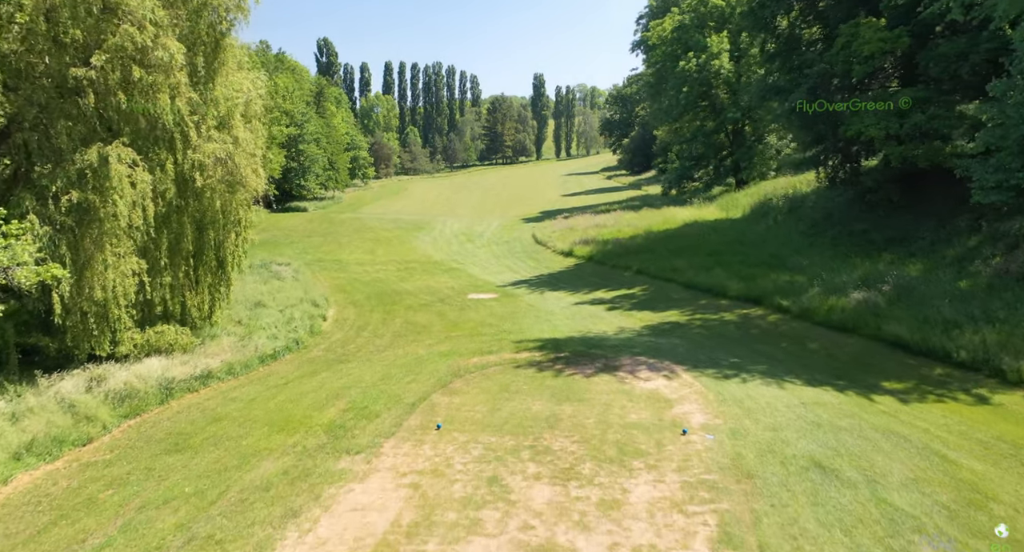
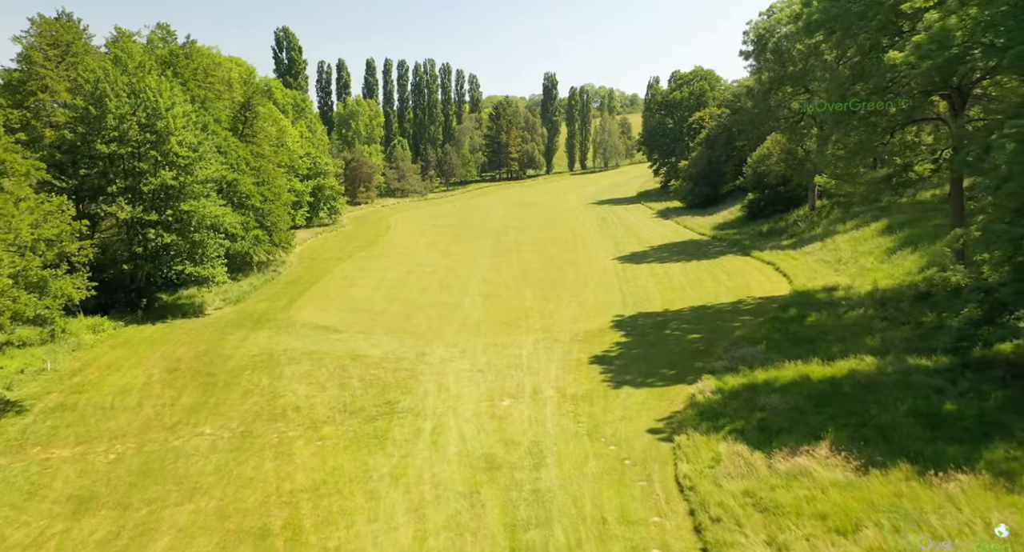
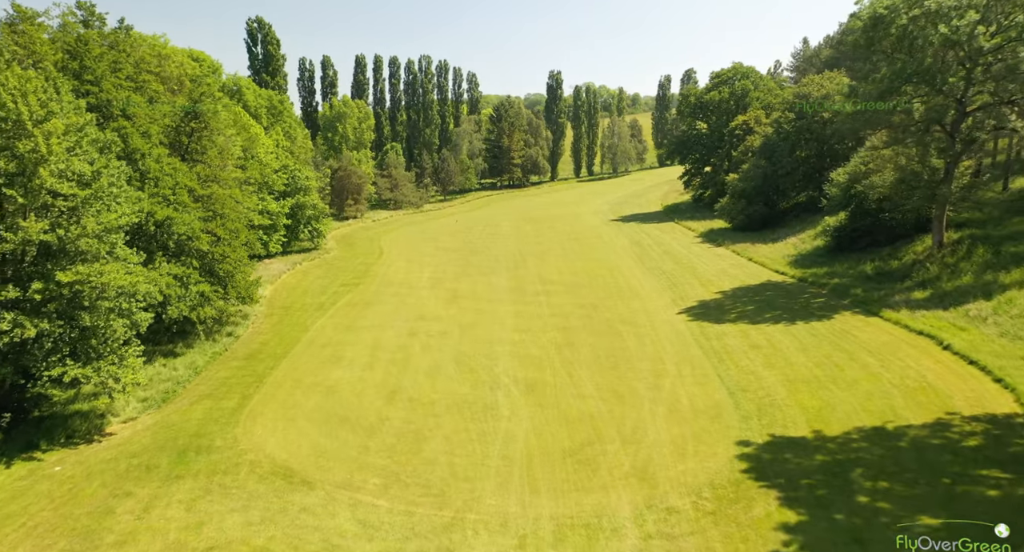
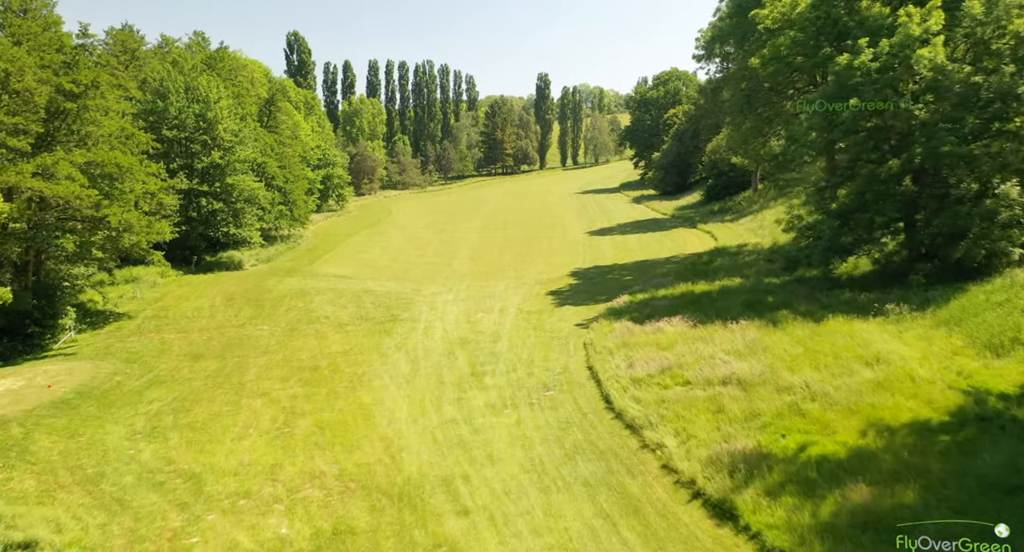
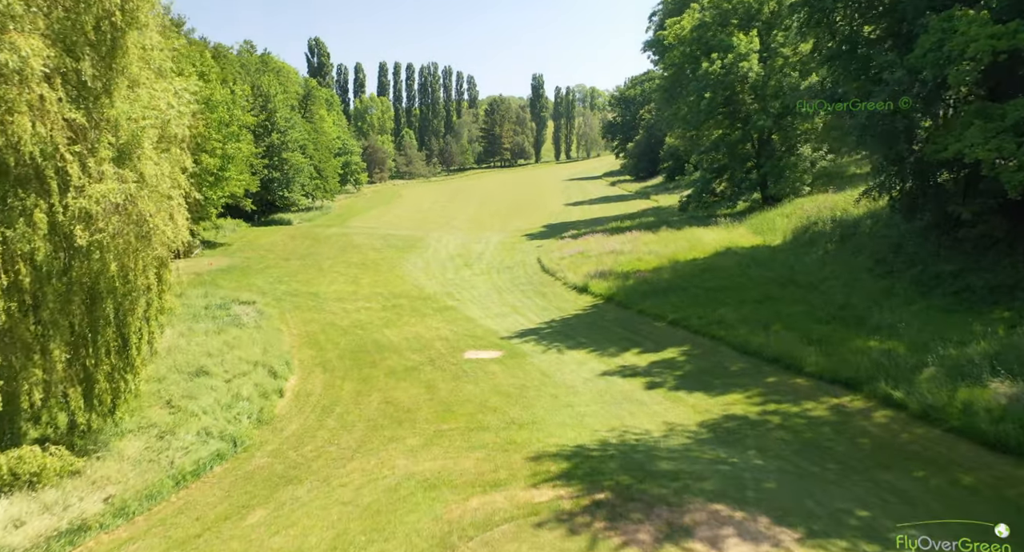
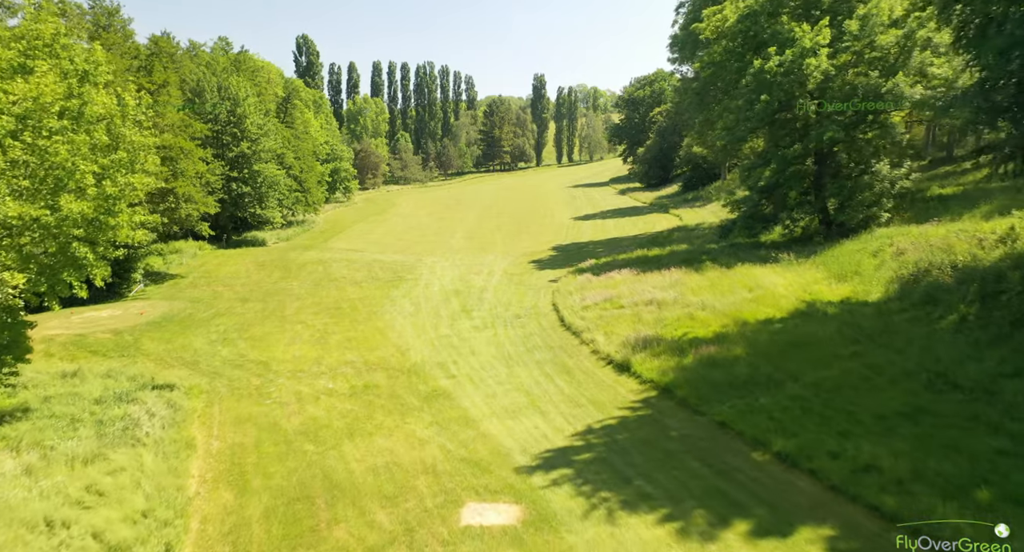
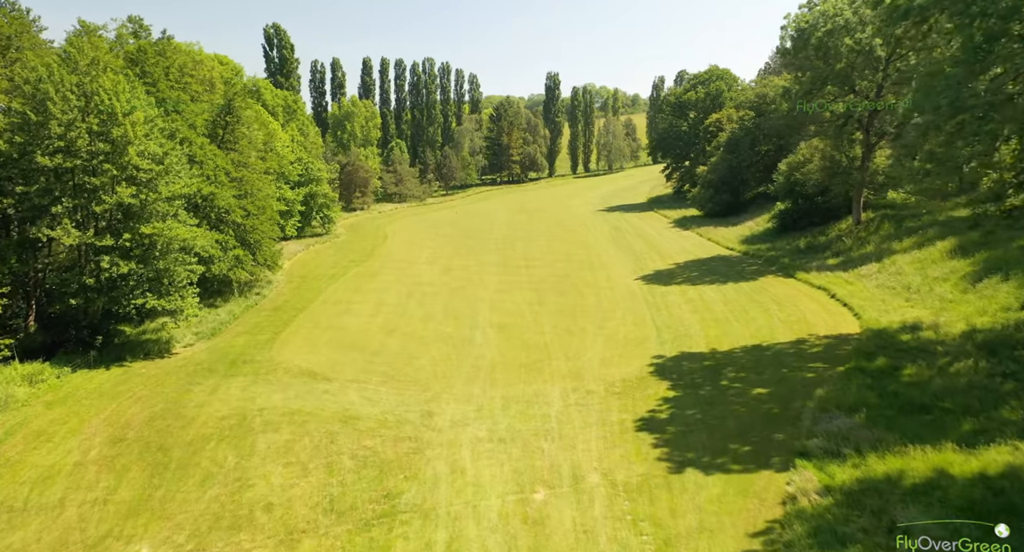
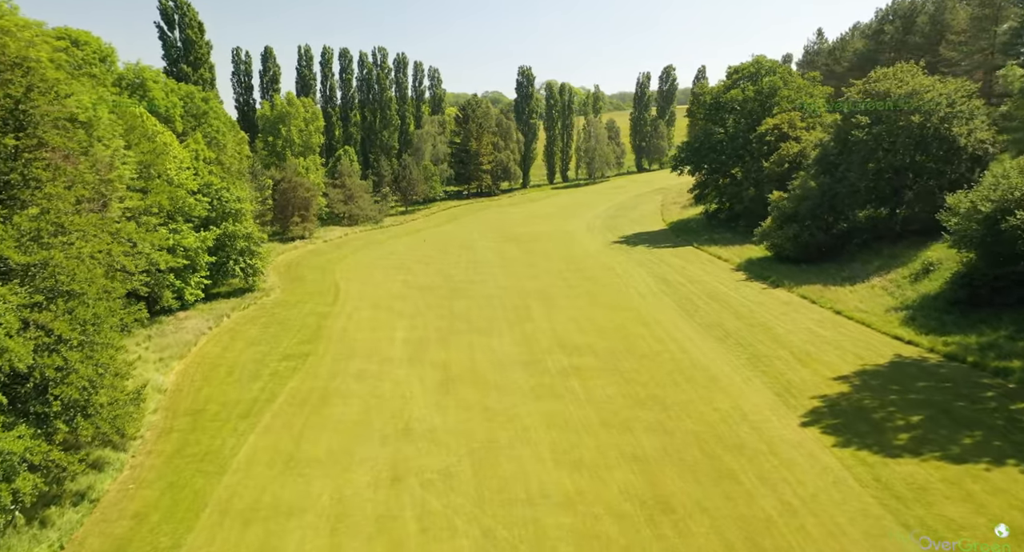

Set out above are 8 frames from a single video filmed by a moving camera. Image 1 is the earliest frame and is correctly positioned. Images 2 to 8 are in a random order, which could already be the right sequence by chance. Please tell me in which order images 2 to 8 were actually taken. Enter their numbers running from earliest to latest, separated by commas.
5, 6, 4, 2, 7, 3, 8
